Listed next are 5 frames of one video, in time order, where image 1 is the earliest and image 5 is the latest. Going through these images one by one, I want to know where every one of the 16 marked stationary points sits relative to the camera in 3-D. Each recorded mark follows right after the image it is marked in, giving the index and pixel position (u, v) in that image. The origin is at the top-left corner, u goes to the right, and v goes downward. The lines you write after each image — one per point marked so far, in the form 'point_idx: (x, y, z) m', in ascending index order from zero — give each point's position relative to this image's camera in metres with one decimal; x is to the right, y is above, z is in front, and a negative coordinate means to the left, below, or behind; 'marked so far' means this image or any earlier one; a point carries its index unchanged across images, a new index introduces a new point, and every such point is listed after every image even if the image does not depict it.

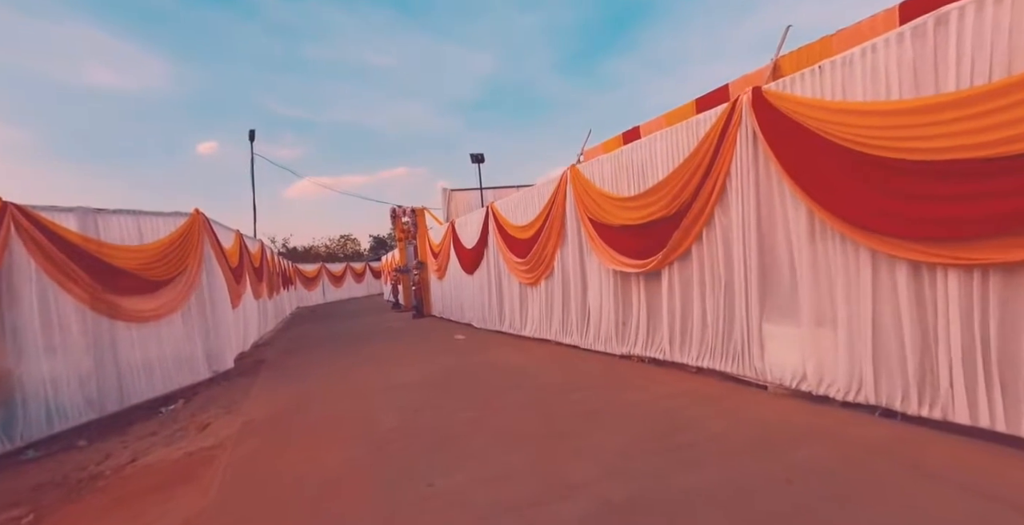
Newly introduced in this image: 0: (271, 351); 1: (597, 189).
0: (-5.0, -1.9, +9.7) m
1: (+1.1, +1.0, +5.9) m
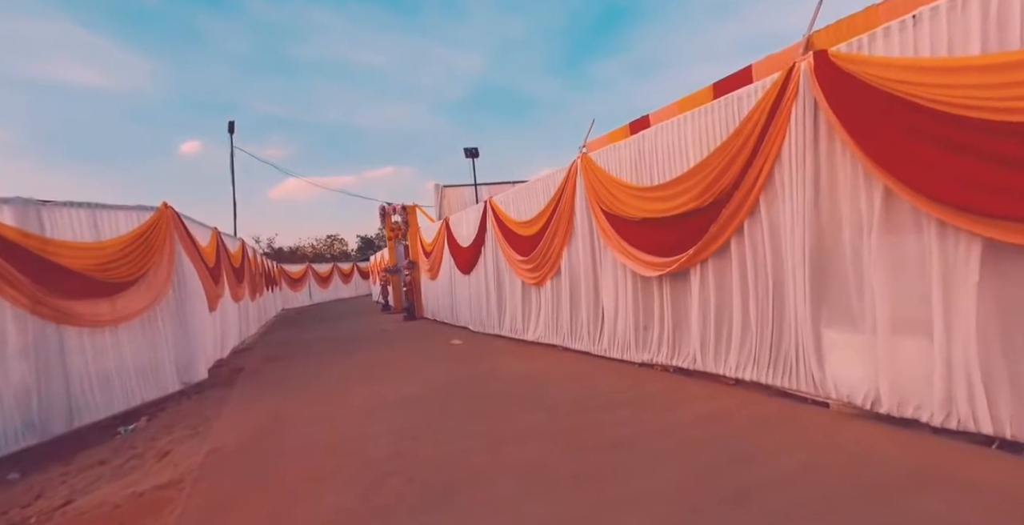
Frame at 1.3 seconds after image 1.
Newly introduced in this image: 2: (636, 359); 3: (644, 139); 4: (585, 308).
0: (-5.1, -1.9, +9.0) m
1: (+1.2, +1.0, +5.4) m
2: (+1.4, -1.1, +5.2) m
3: (+1.4, +1.3, +4.9) m
4: (+1.0, -0.6, +6.2) m
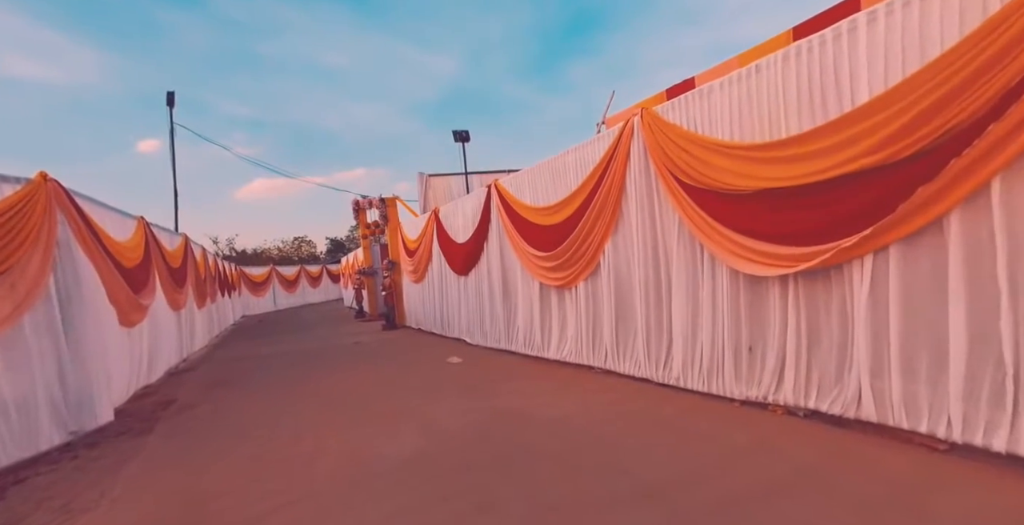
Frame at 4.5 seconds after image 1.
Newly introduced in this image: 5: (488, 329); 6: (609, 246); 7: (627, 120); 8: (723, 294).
0: (-4.9, -1.9, +7.0) m
1: (+1.5, +1.0, +3.8) m
2: (+1.8, -1.0, +3.7) m
3: (+1.8, +1.4, +3.4) m
4: (+1.3, -0.6, +4.6) m
5: (-0.4, -1.1, +7.7) m
6: (+1.0, +0.2, +5.0) m
7: (+1.1, +1.4, +4.5) m
8: (+1.7, -0.2, +3.8) m
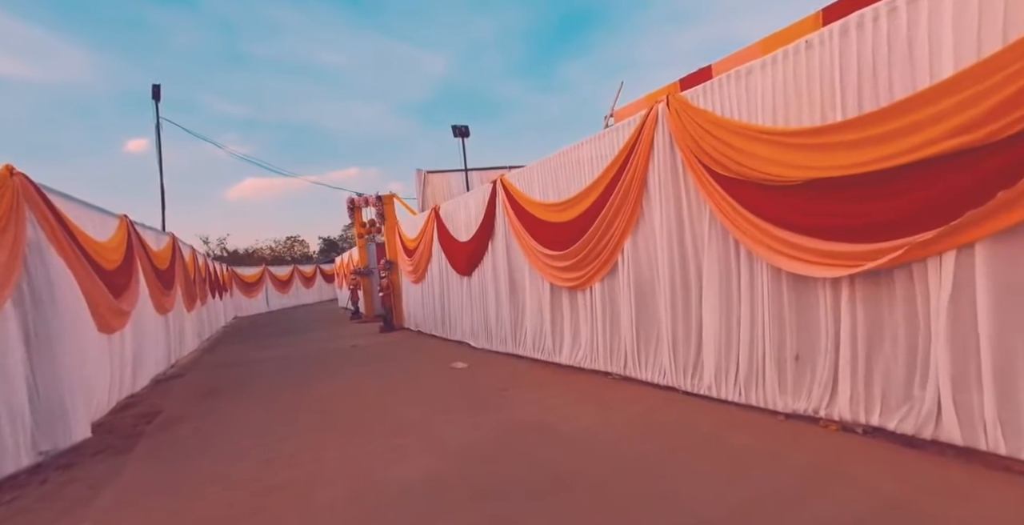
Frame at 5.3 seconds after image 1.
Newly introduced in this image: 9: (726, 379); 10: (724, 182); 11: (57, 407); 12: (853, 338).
0: (-4.8, -1.9, +6.6) m
1: (+1.6, +1.1, +3.4) m
2: (+1.9, -1.0, +3.3) m
3: (+1.9, +1.4, +3.0) m
4: (+1.4, -0.6, +4.3) m
5: (-0.3, -1.1, +7.3) m
6: (+1.2, +0.2, +4.6) m
7: (+1.3, +1.4, +4.2) m
8: (+1.8, -0.2, +3.4) m
9: (+1.7, -0.9, +3.7) m
10: (+1.6, +0.6, +3.5) m
11: (-4.2, -1.3, +4.3) m
12: (+2.1, -0.5, +2.9) m
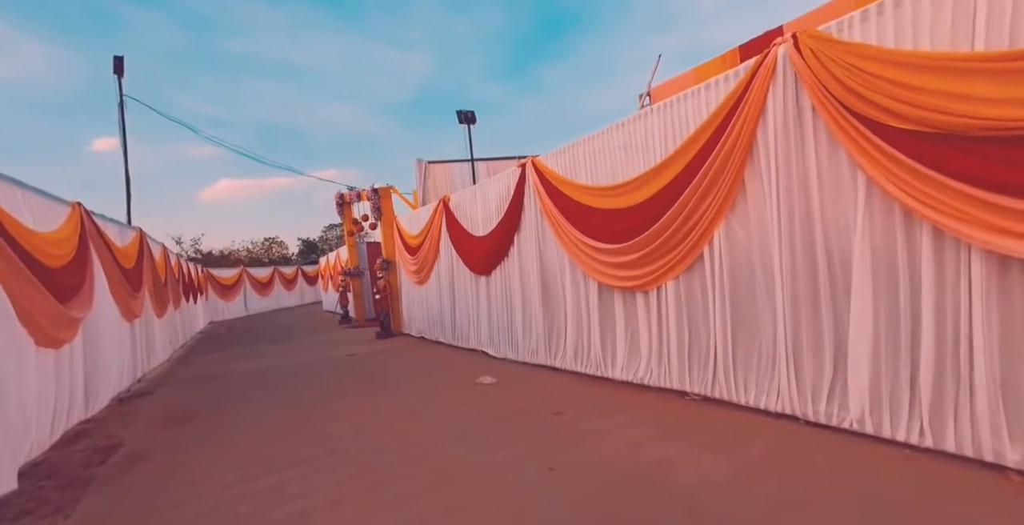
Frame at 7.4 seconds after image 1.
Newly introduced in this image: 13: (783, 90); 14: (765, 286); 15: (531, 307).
0: (-4.4, -1.8, +5.4) m
1: (+2.2, +1.1, +2.5) m
2: (+2.5, -1.0, +2.4) m
3: (+2.5, +1.5, +2.1) m
4: (+2.0, -0.5, +3.3) m
5: (+0.1, -1.1, +6.3) m
6: (+1.7, +0.2, +3.7) m
7: (+1.8, +1.5, +3.2) m
8: (+2.4, -0.2, +2.5) m
9: (+2.3, -0.9, +2.8) m
10: (+2.1, +0.7, +2.6) m
11: (-3.7, -1.3, +3.1) m
12: (+2.7, -0.4, +1.9) m
13: (+1.8, +1.2, +3.2) m
14: (+1.9, -0.2, +3.5) m
15: (+0.2, -0.6, +6.1) m
